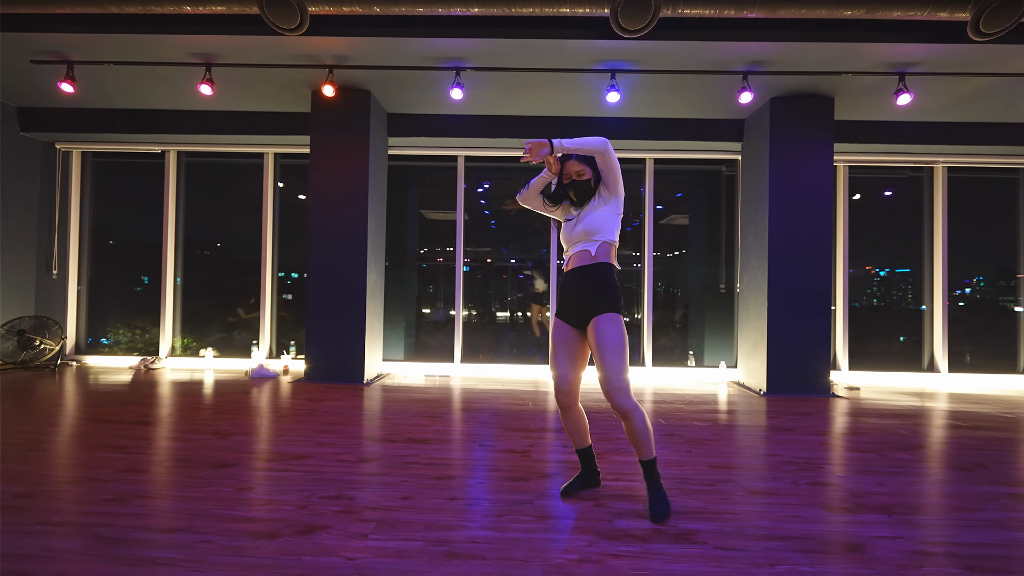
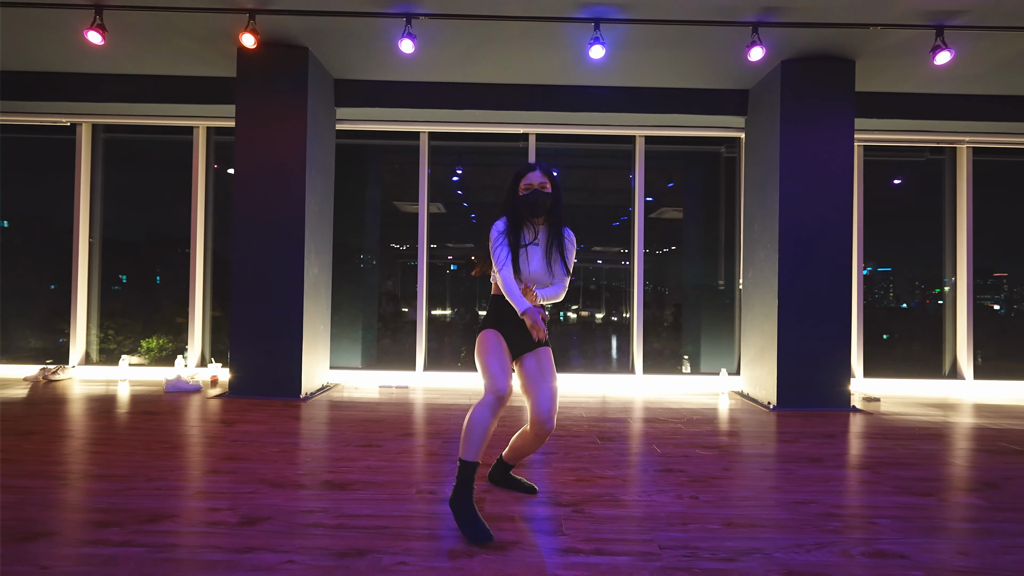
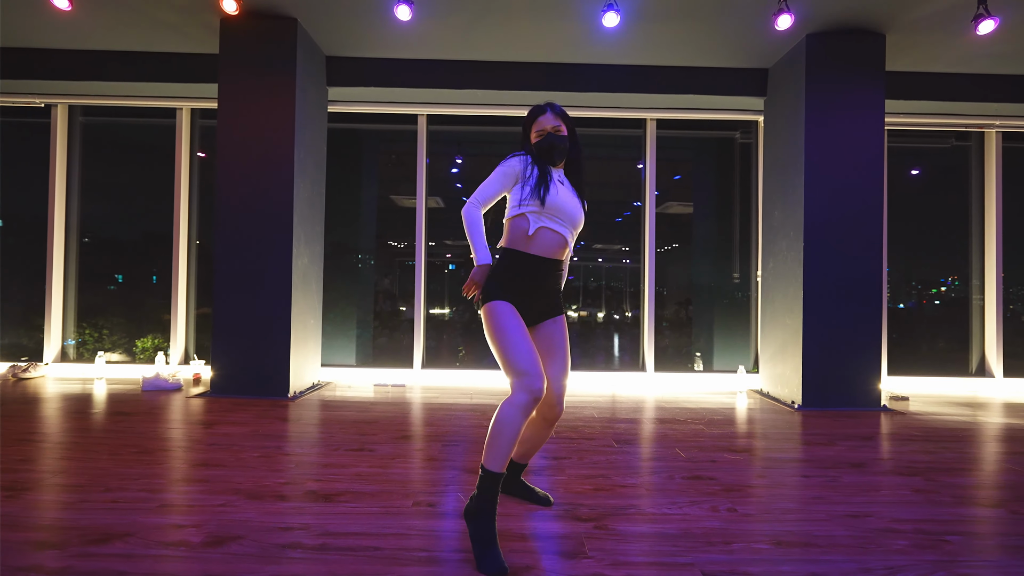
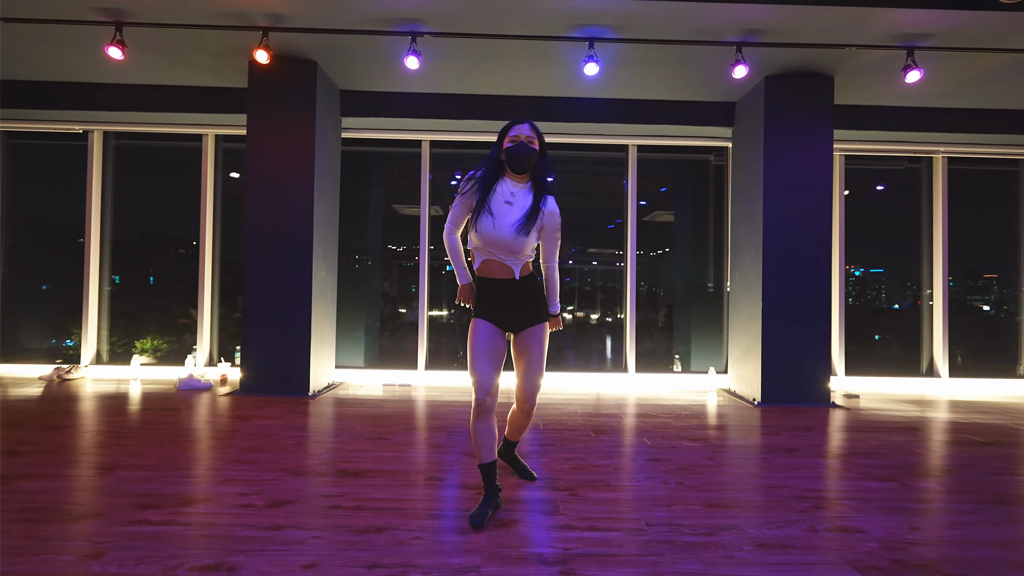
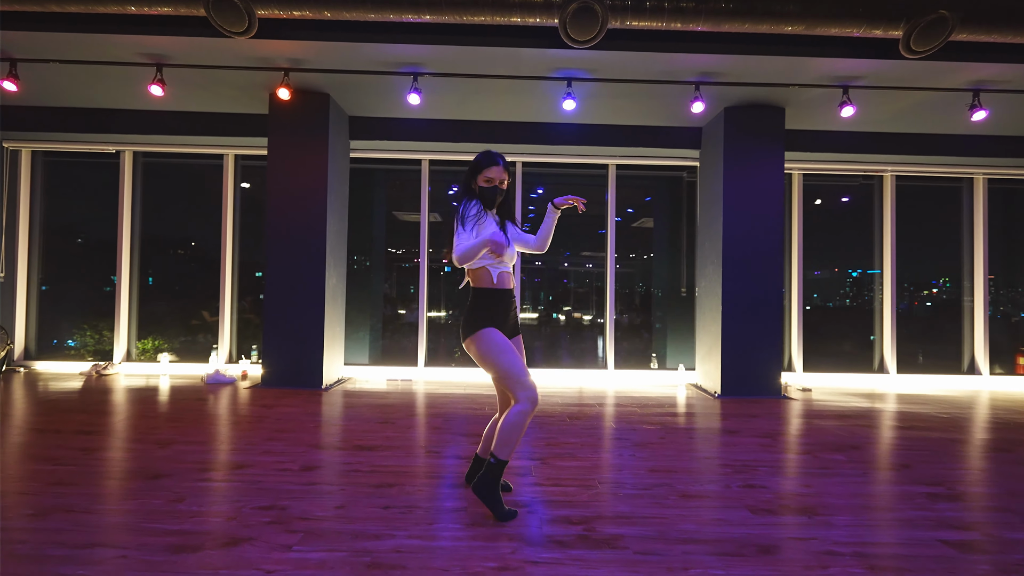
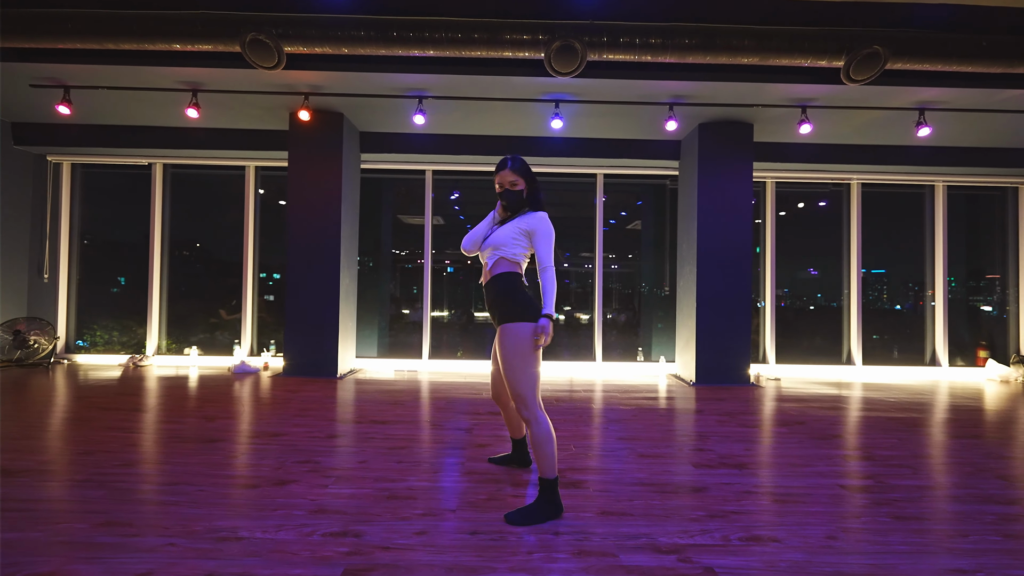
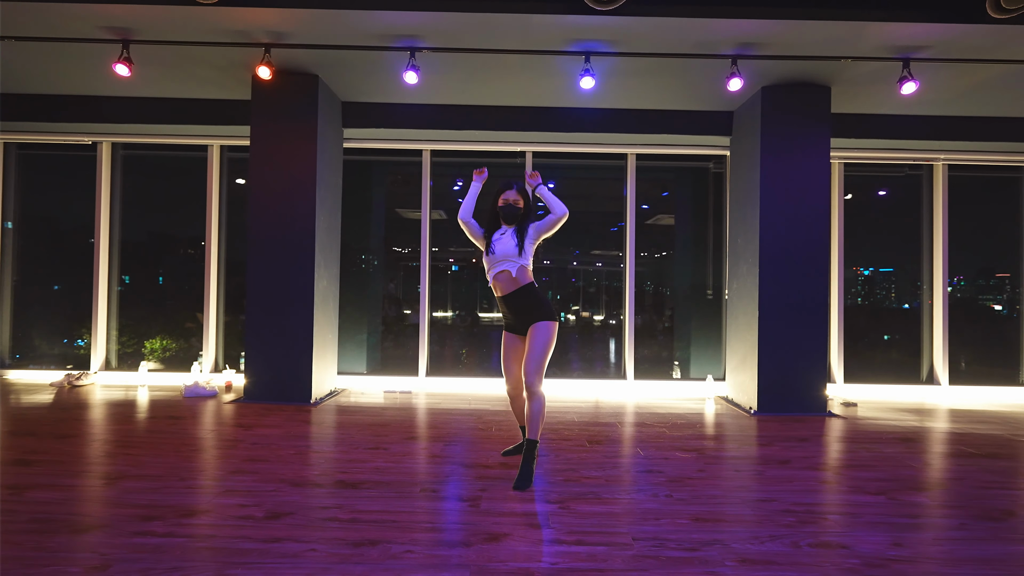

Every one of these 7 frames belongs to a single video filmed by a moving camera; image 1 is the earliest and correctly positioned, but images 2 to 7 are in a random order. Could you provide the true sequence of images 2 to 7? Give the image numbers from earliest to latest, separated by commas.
6, 5, 4, 3, 2, 7
